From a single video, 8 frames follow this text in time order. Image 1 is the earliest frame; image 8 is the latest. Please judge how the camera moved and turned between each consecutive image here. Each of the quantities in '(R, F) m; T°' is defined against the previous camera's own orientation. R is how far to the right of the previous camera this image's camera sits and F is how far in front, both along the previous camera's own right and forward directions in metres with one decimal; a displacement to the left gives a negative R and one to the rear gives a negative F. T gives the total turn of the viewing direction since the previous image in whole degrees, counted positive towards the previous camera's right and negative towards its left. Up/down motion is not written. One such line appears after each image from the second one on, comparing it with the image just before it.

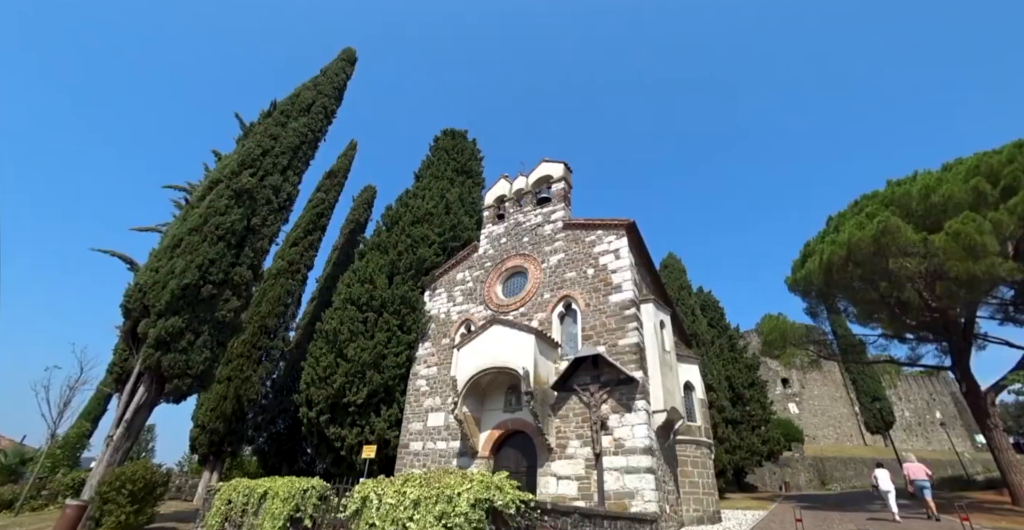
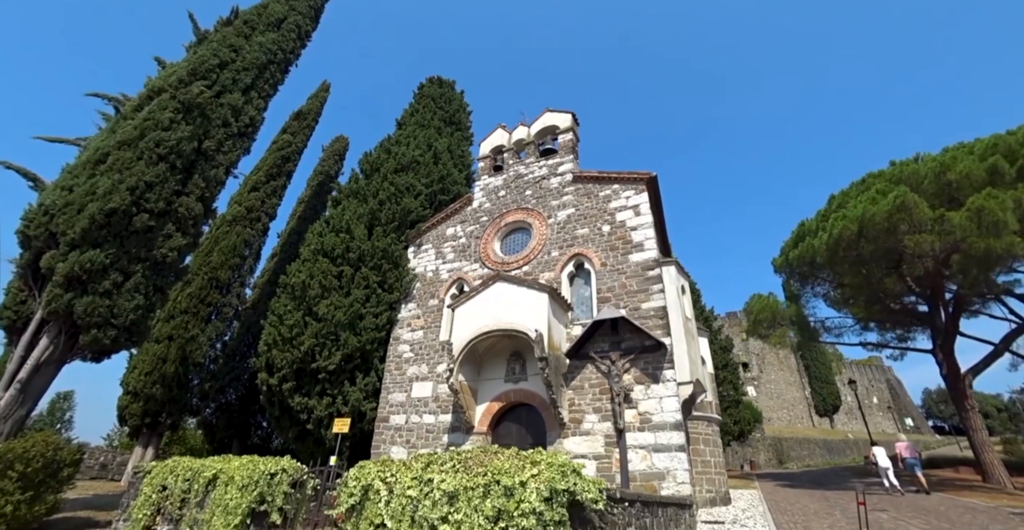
(-1.1, +1.7) m; +5°
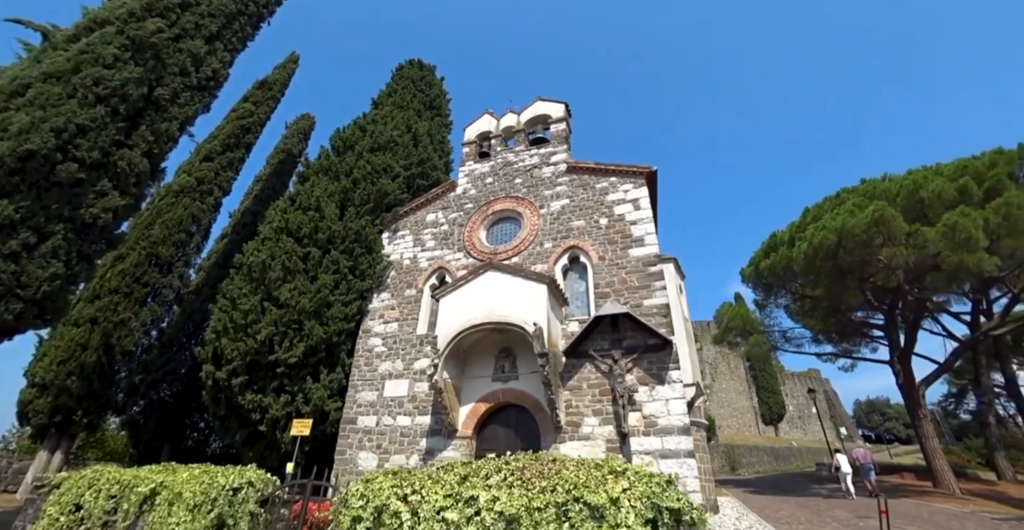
(-0.9, +0.9) m; +6°
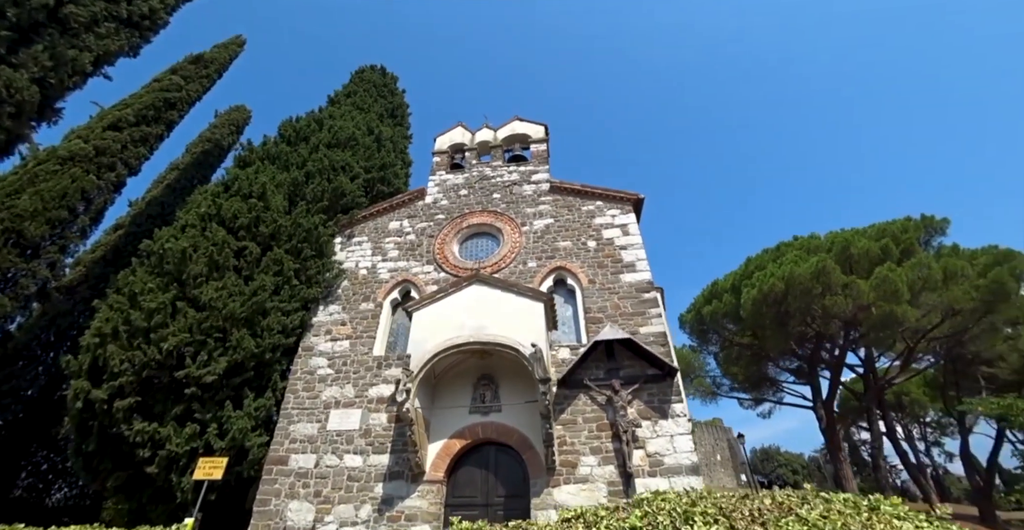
(-1.4, +1.2) m; +11°
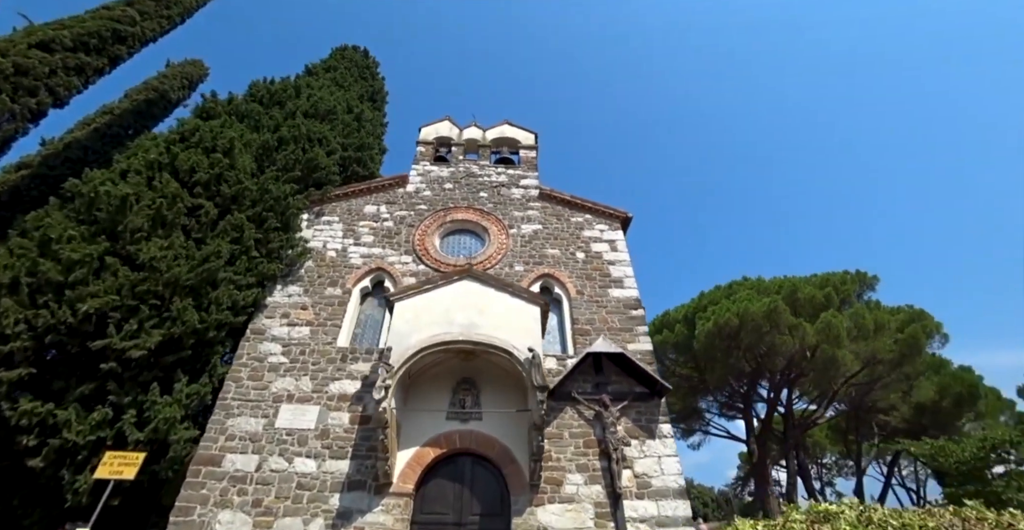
(-1.1, +0.6) m; +8°
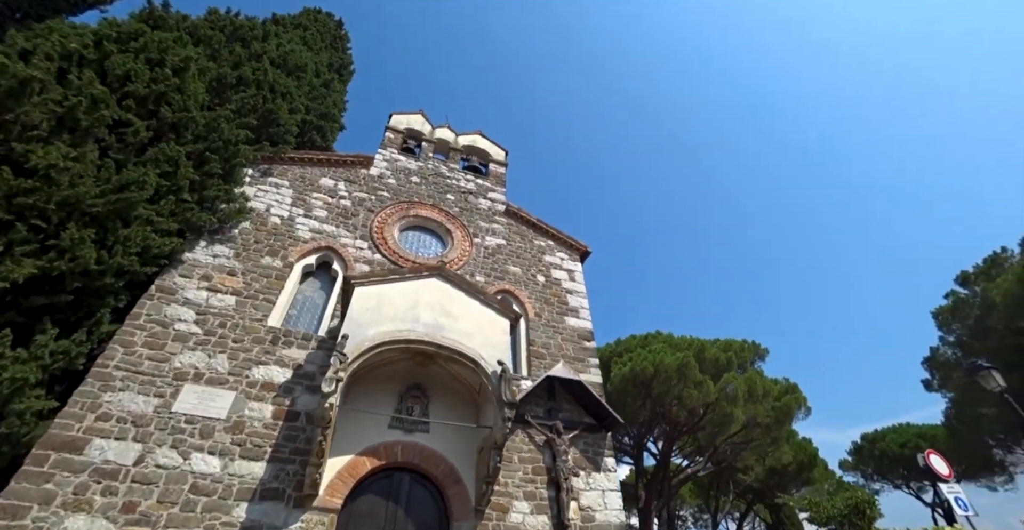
(-1.2, +0.6) m; +13°
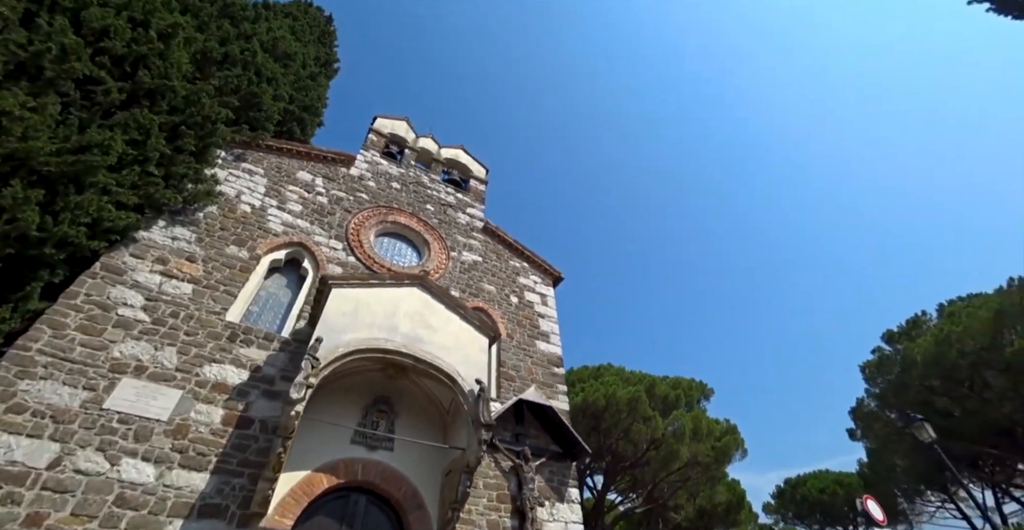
(-0.6, +0.2) m; +6°
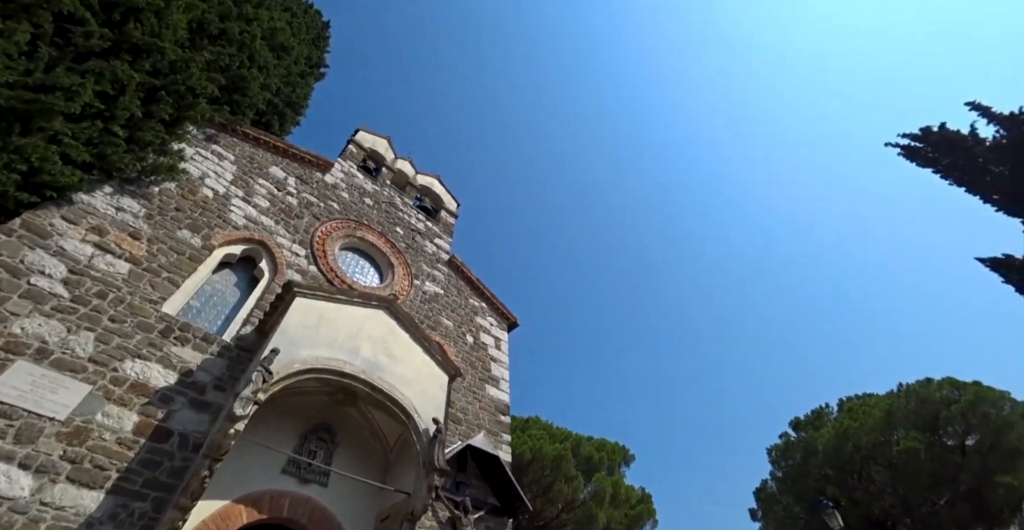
(-0.7, +0.2) m; +8°
